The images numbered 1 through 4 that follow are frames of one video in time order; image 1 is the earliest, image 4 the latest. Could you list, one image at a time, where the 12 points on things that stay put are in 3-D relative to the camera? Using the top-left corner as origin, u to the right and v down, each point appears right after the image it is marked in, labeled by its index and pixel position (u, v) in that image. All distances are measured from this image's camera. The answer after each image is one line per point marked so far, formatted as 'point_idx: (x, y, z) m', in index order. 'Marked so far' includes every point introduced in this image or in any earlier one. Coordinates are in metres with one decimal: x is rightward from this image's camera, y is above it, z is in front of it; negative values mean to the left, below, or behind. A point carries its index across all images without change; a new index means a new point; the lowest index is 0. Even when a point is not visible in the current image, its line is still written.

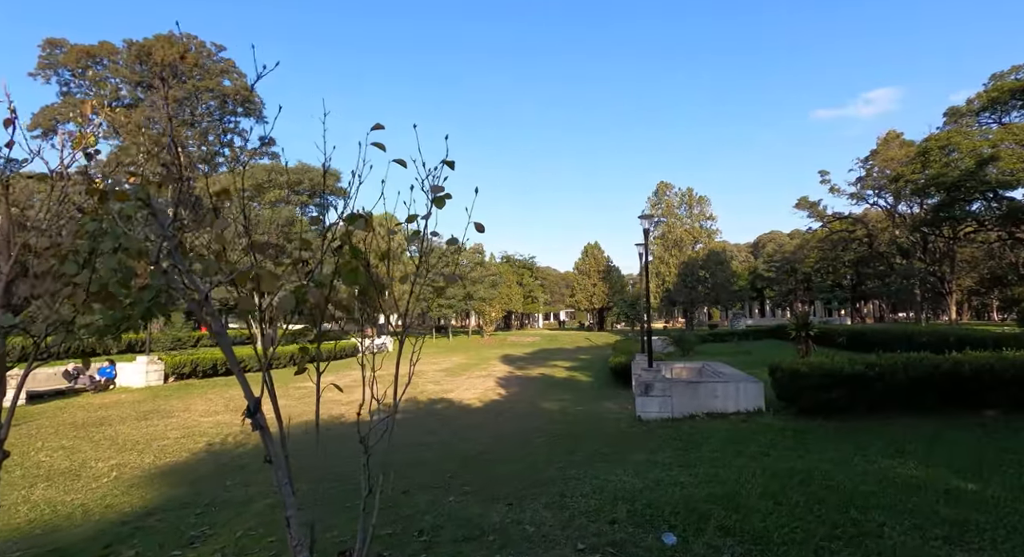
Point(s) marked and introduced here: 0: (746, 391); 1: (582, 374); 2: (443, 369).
0: (+3.5, -1.7, +7.5) m
1: (+2.2, -3.0, +15.6) m
2: (-2.5, -3.3, +18.2) m
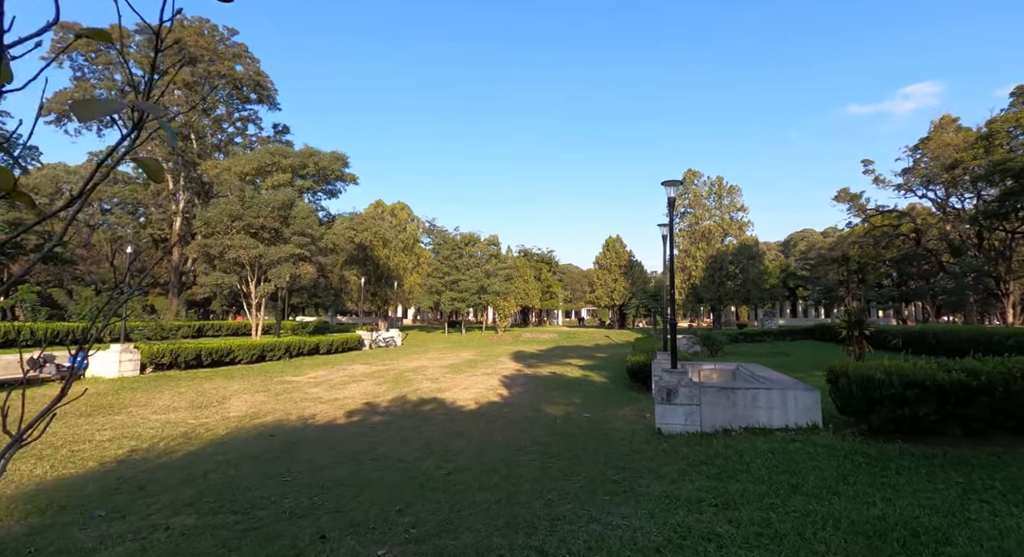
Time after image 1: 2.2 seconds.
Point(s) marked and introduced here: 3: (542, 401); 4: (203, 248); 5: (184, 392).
0: (+3.4, -1.4, +5.9) m
1: (+2.4, -2.7, +14.0) m
2: (-2.2, -2.9, +16.8) m
3: (+0.6, -2.4, +9.9) m
4: (-10.5, +1.1, +17.0) m
5: (-7.1, -2.5, +10.8) m
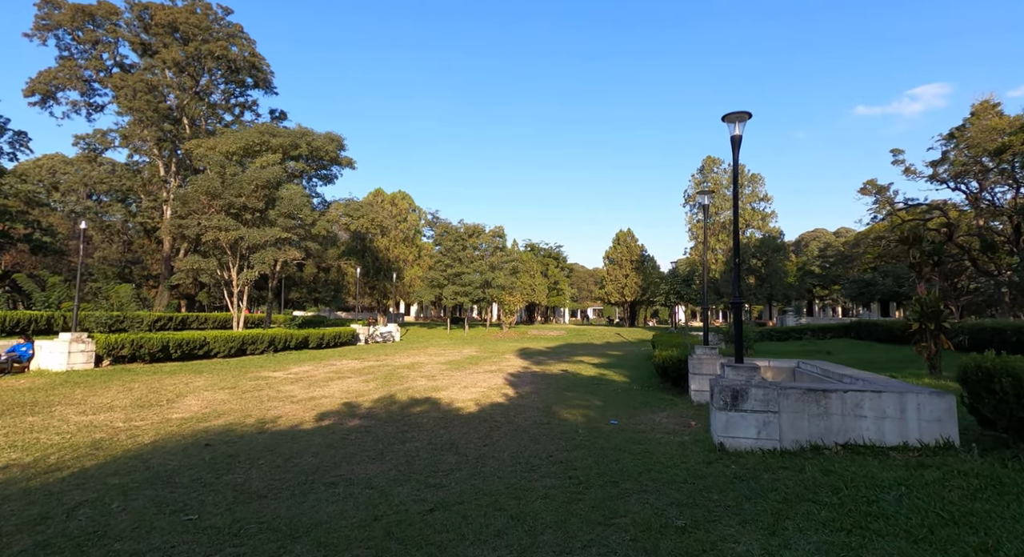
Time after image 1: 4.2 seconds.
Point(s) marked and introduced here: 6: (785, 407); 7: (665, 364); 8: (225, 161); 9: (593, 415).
0: (+3.5, -1.1, +4.2) m
1: (+2.5, -2.3, +12.4) m
2: (-2.0, -2.5, +15.2) m
3: (+0.7, -2.0, +8.2) m
4: (-10.3, +1.5, +15.4) m
5: (-7.0, -2.0, +9.2) m
6: (+2.5, -1.2, +4.5) m
7: (+2.7, -1.5, +8.8) m
8: (-9.8, +4.0, +17.1) m
9: (+1.2, -1.9, +7.0) m
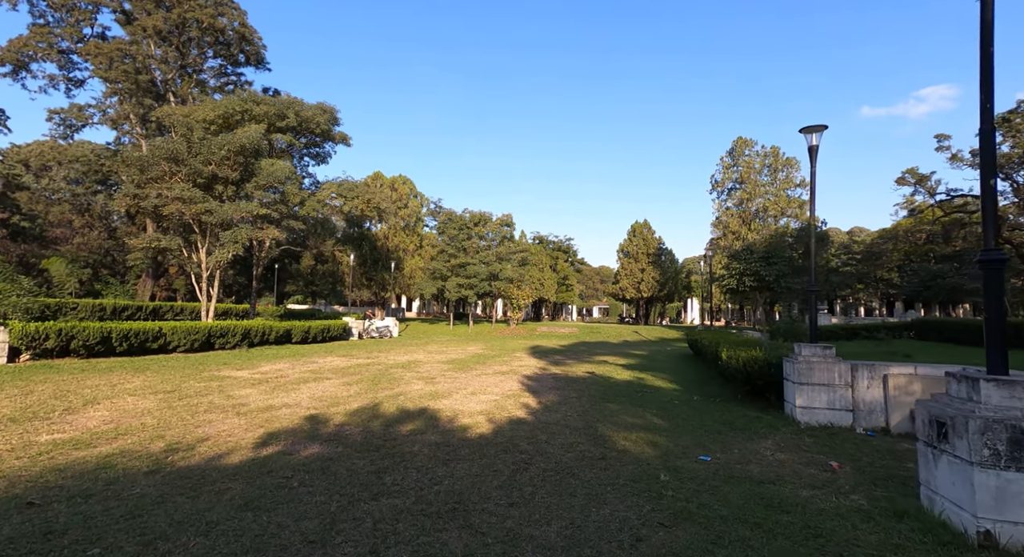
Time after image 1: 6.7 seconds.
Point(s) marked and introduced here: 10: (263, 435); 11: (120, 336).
0: (+3.8, -0.8, +1.9) m
1: (+2.9, -2.0, +10.1) m
2: (-1.7, -2.1, +12.9) m
3: (+1.0, -1.7, +5.9) m
4: (-9.9, +2.0, +13.2) m
5: (-6.6, -1.6, +7.0) m
6: (+2.8, -0.8, +2.2) m
7: (+3.0, -1.2, +6.5) m
8: (-9.3, +4.5, +14.9) m
9: (+1.5, -1.6, +4.7) m
10: (-2.6, -1.6, +5.3) m
11: (-8.2, -1.2, +10.5) m
